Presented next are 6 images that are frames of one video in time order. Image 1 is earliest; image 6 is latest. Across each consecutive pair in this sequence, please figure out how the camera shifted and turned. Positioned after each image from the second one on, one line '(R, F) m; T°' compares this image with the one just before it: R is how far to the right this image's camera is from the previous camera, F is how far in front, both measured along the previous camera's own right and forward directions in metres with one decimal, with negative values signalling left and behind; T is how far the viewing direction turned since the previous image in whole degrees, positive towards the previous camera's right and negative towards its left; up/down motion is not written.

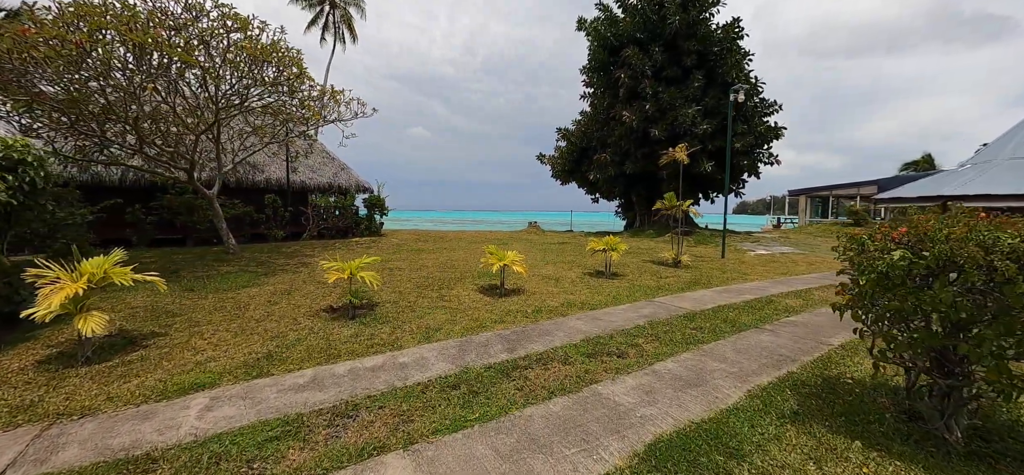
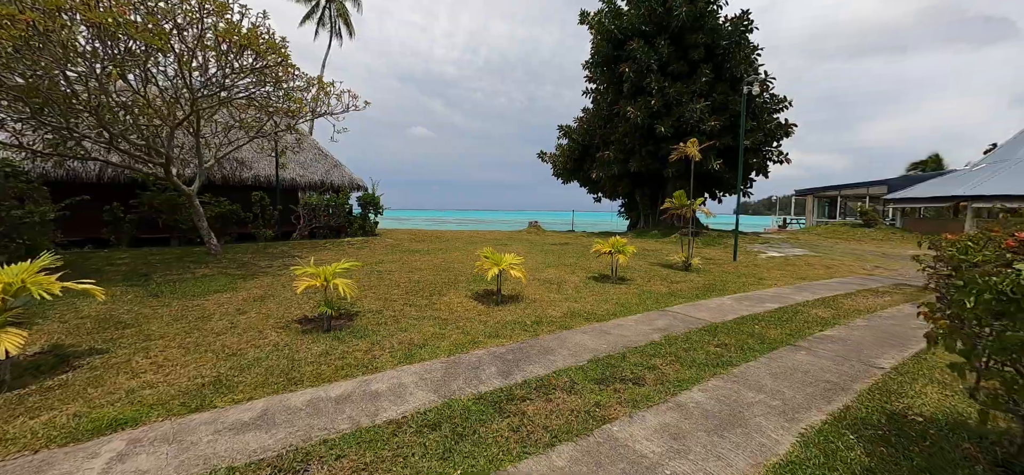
(0.0, +0.6) m; 0°
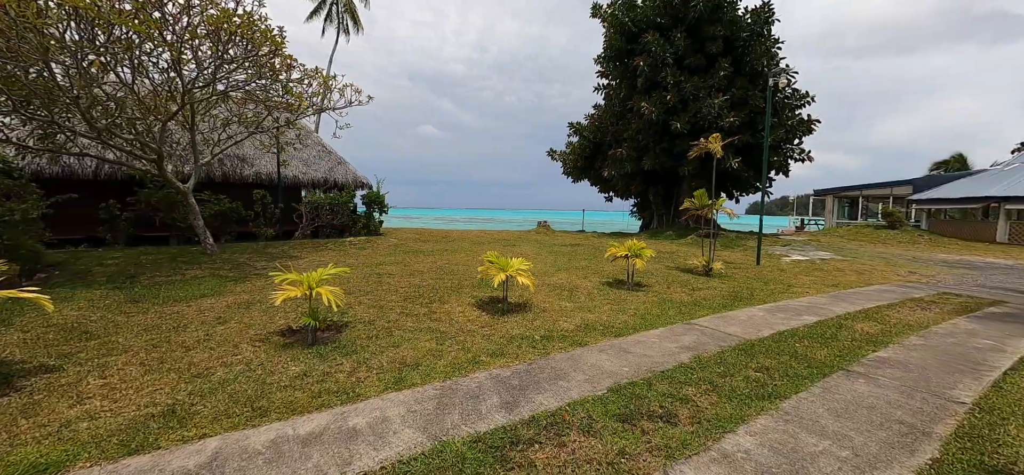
(0.0, +0.5) m; -1°
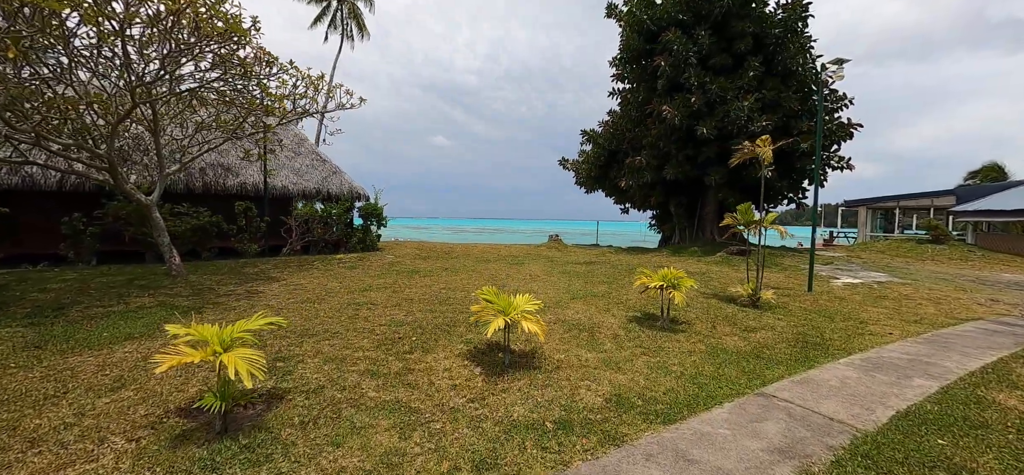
(+0.1, +1.2) m; -1°
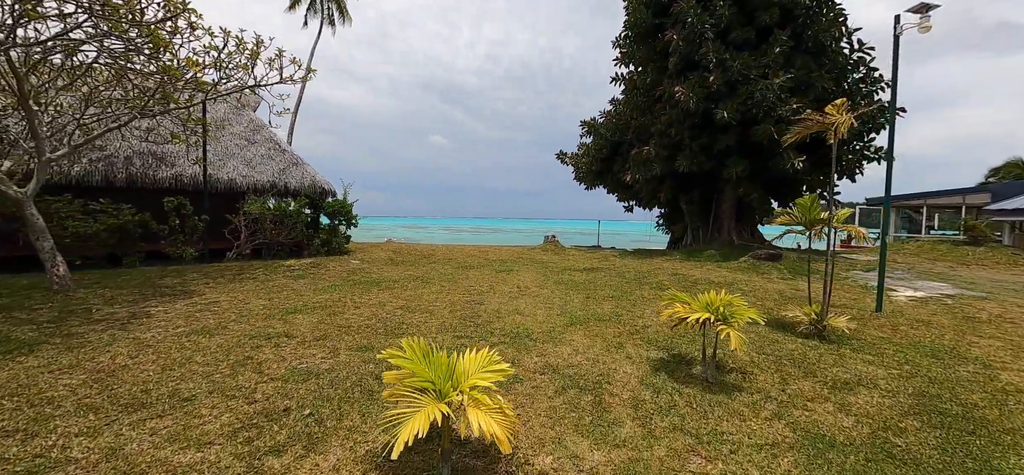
(+0.3, +1.7) m; 0°
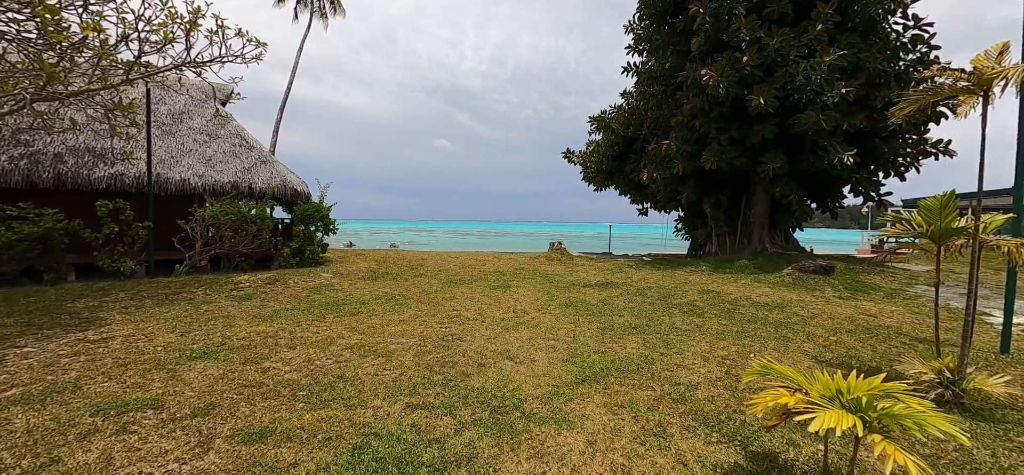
(+0.2, +1.5) m; -1°
